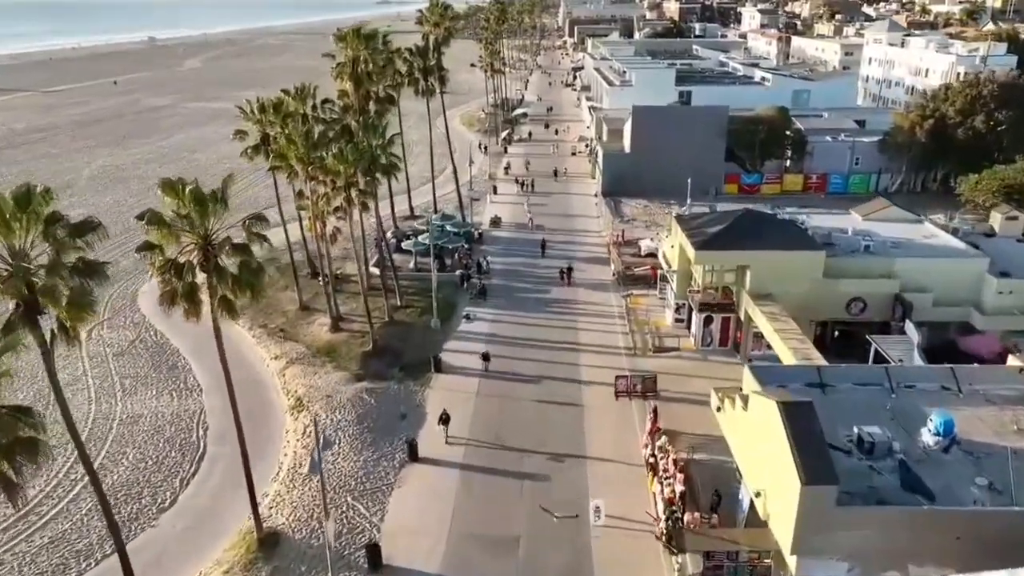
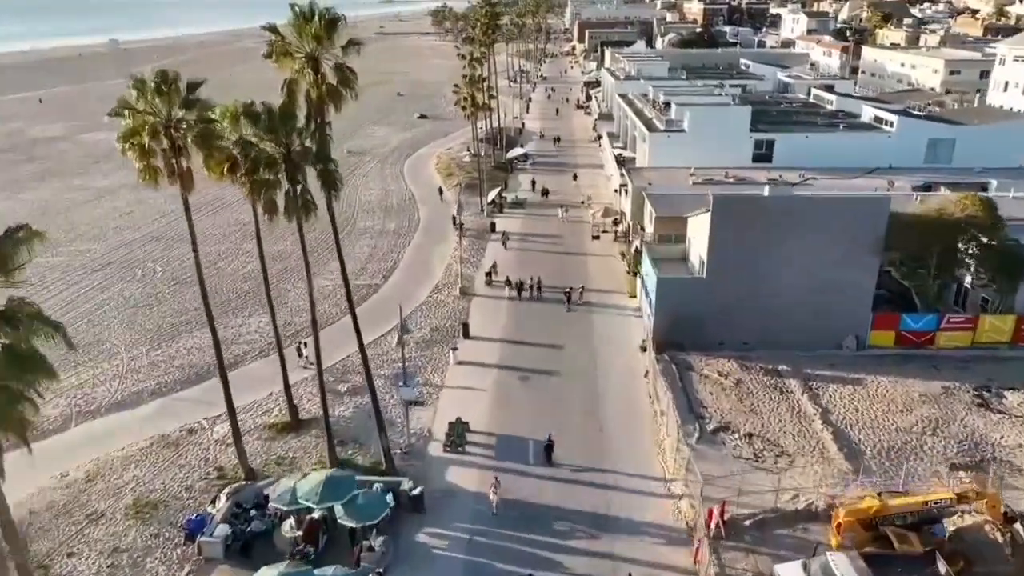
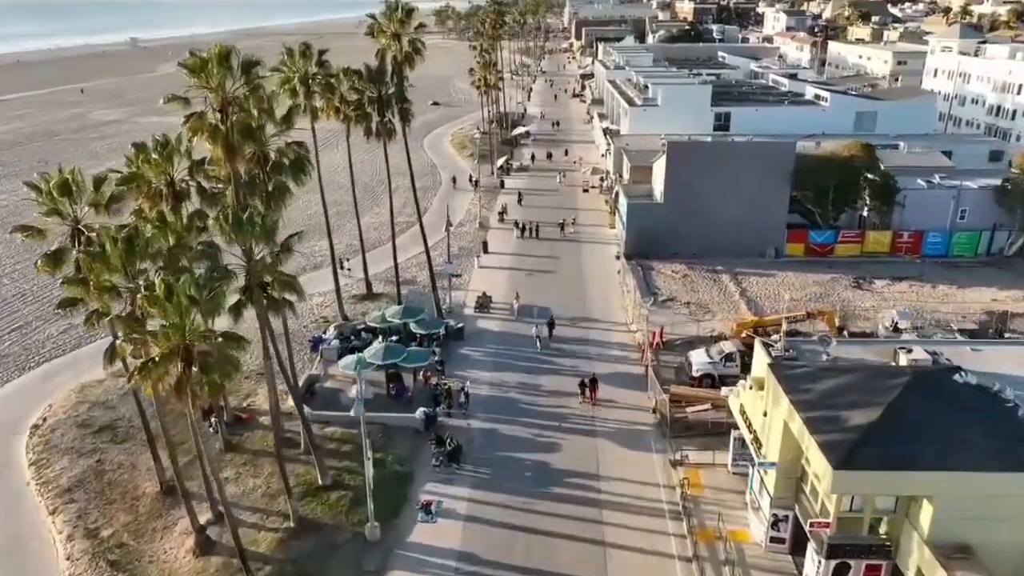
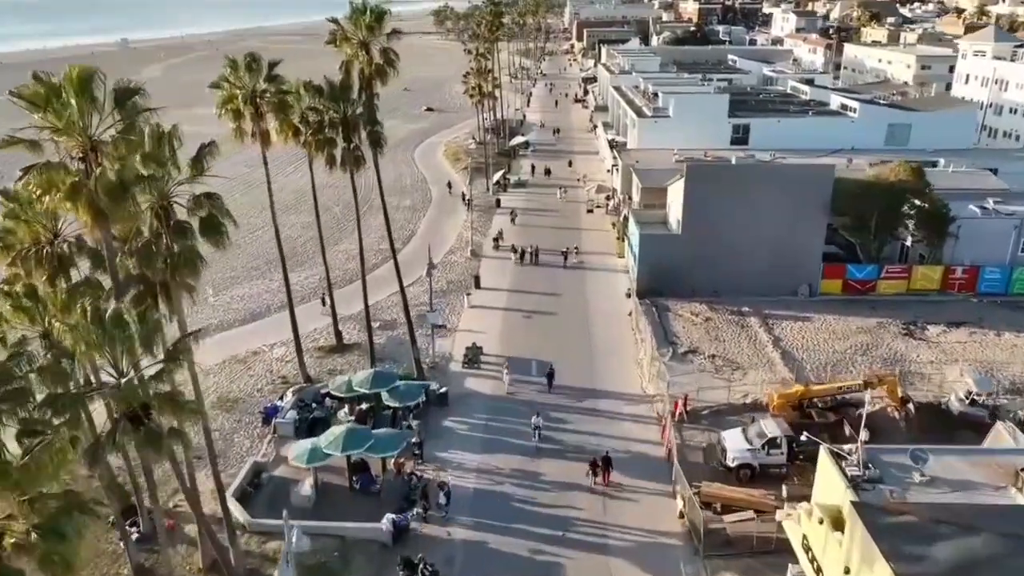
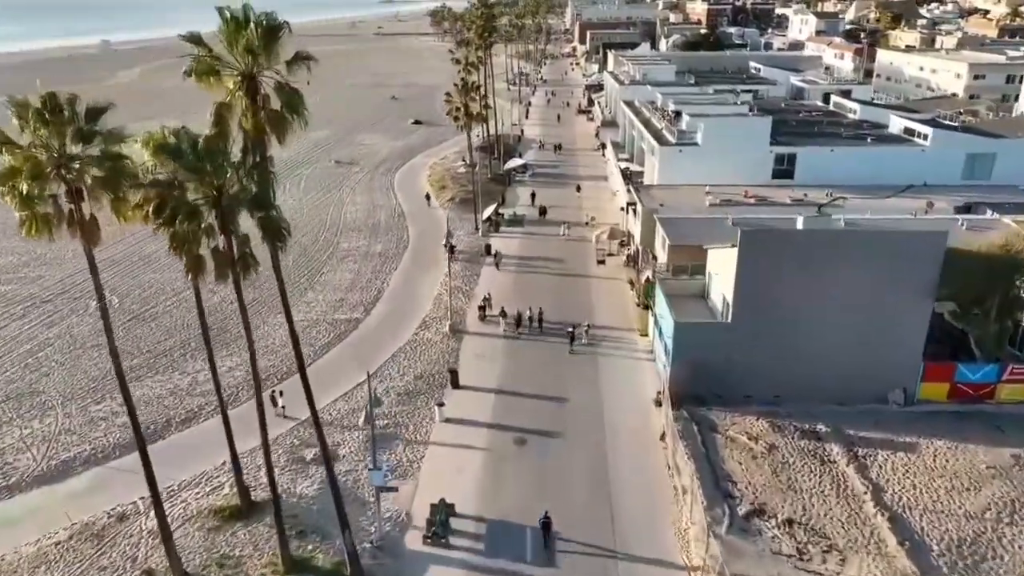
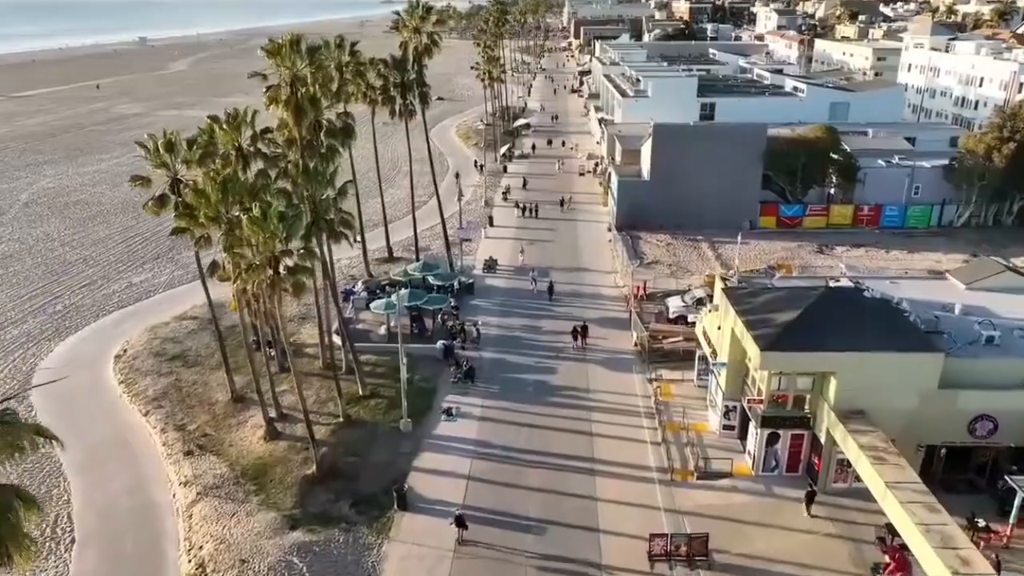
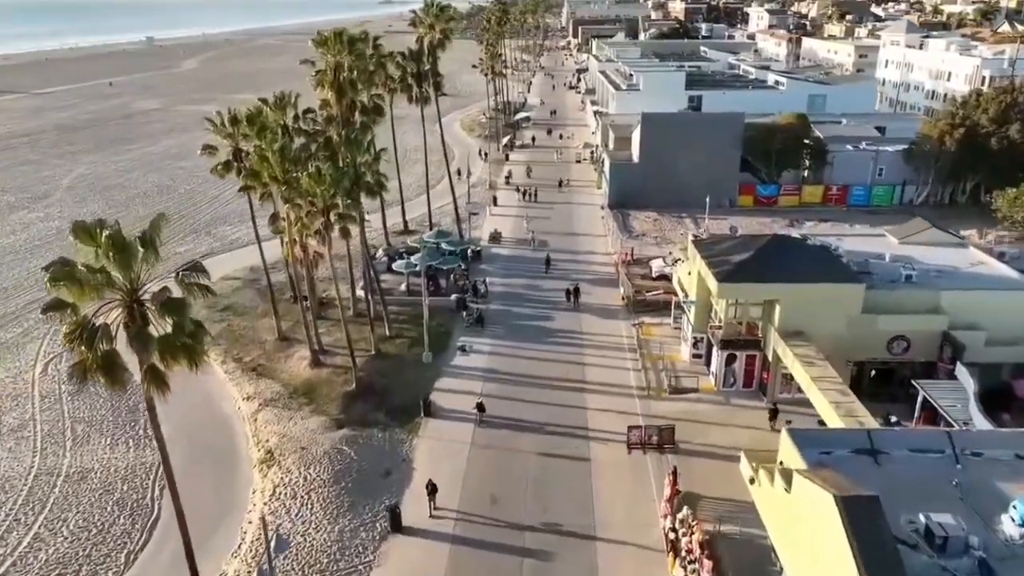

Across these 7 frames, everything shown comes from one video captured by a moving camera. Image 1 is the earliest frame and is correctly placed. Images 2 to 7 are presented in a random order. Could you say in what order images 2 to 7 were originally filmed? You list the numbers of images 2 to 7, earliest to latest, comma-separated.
7, 6, 3, 4, 2, 5
